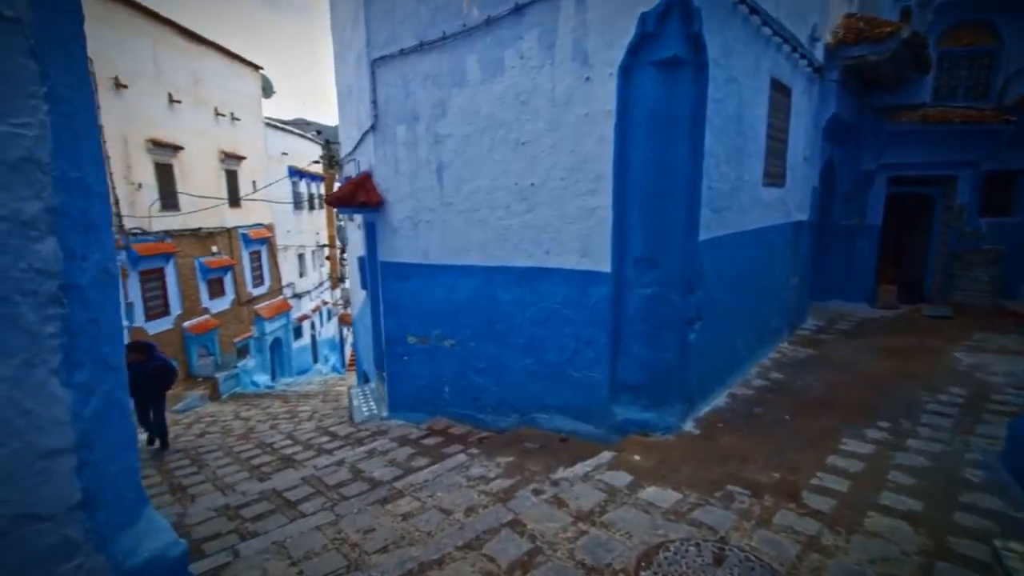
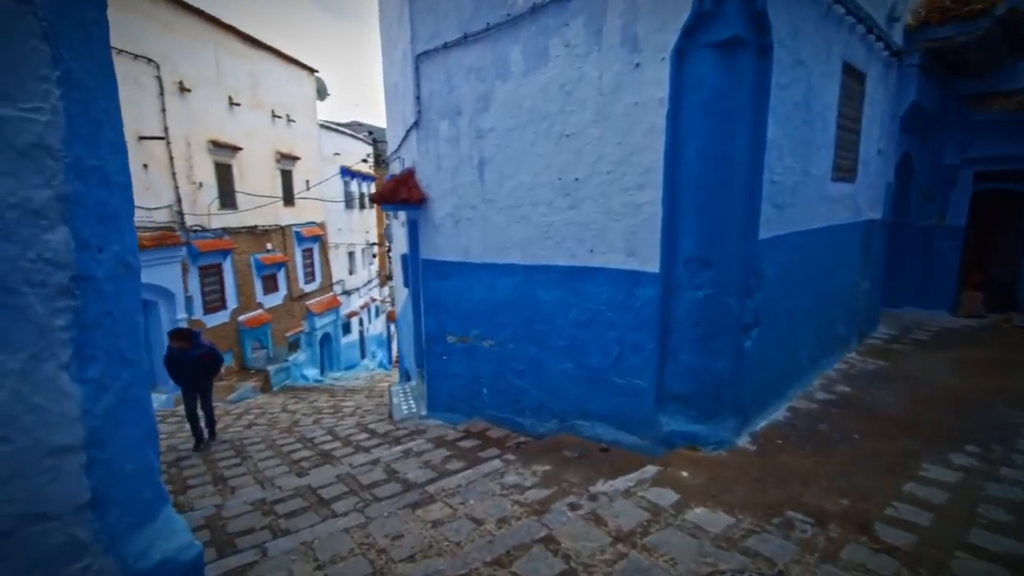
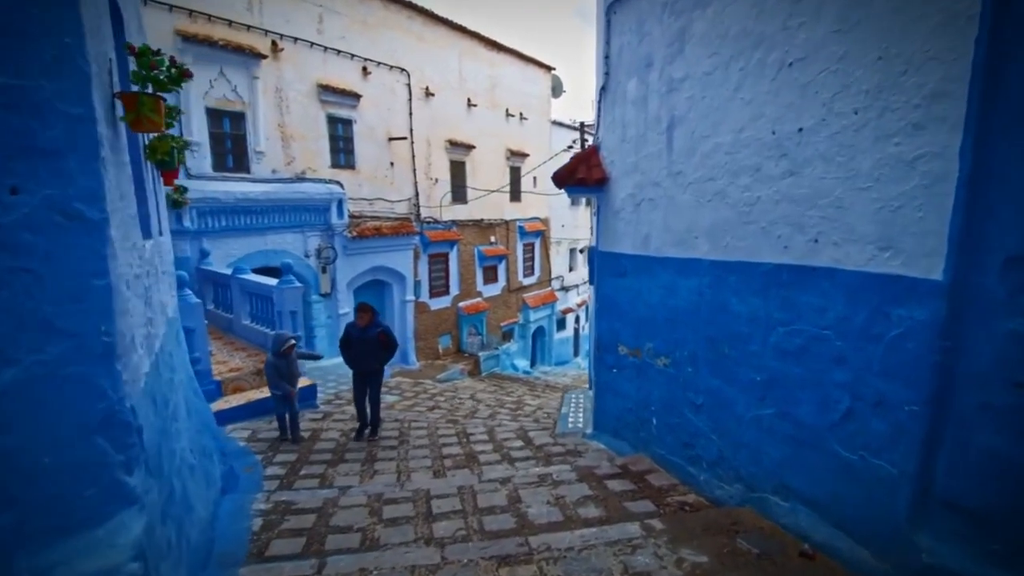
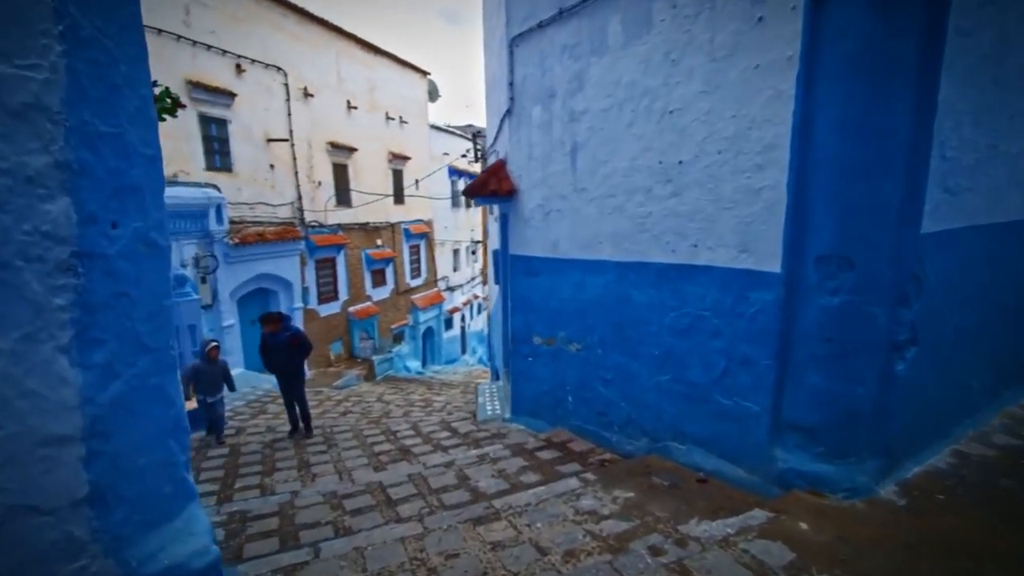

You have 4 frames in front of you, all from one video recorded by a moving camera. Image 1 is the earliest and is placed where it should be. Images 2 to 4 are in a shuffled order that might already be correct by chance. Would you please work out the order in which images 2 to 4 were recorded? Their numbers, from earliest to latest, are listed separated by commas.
2, 4, 3
